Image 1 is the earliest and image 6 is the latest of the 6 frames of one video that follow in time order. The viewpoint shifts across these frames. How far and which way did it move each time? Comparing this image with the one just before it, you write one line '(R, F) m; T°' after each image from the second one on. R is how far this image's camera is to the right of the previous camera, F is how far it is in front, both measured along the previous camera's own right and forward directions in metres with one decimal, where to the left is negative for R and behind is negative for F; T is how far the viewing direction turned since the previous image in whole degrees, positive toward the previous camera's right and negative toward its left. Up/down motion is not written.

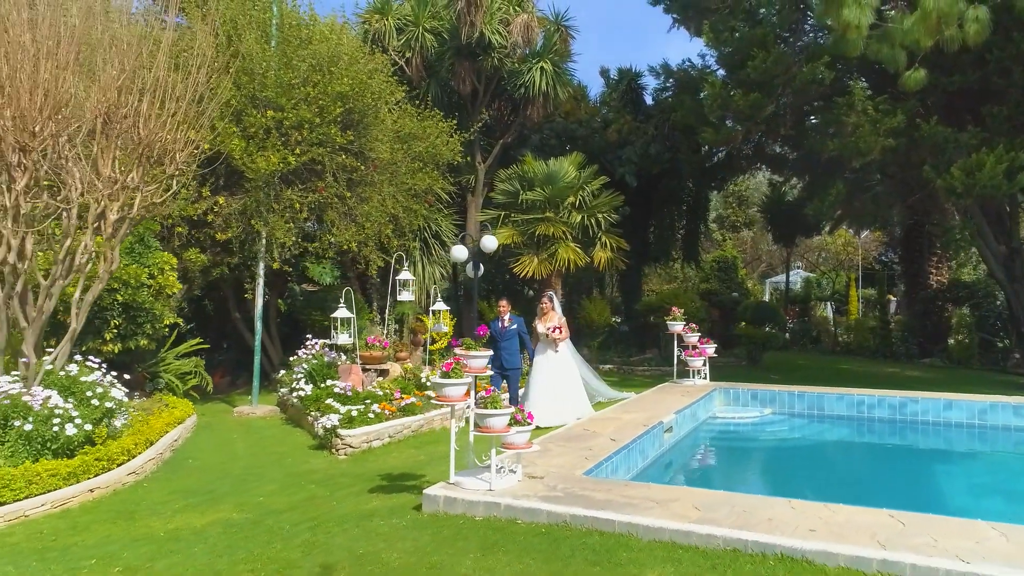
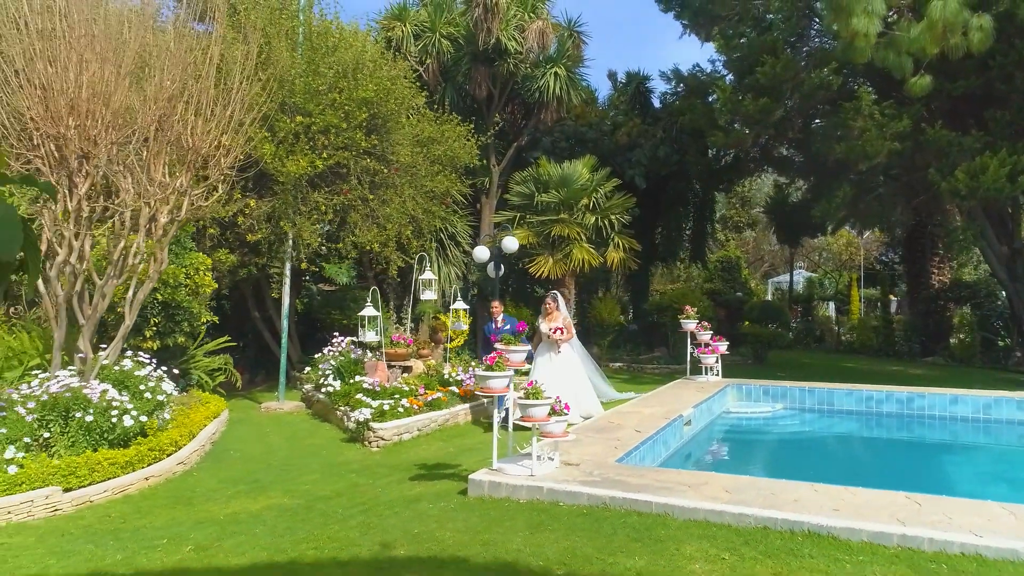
(-0.3, -0.4) m; 0°
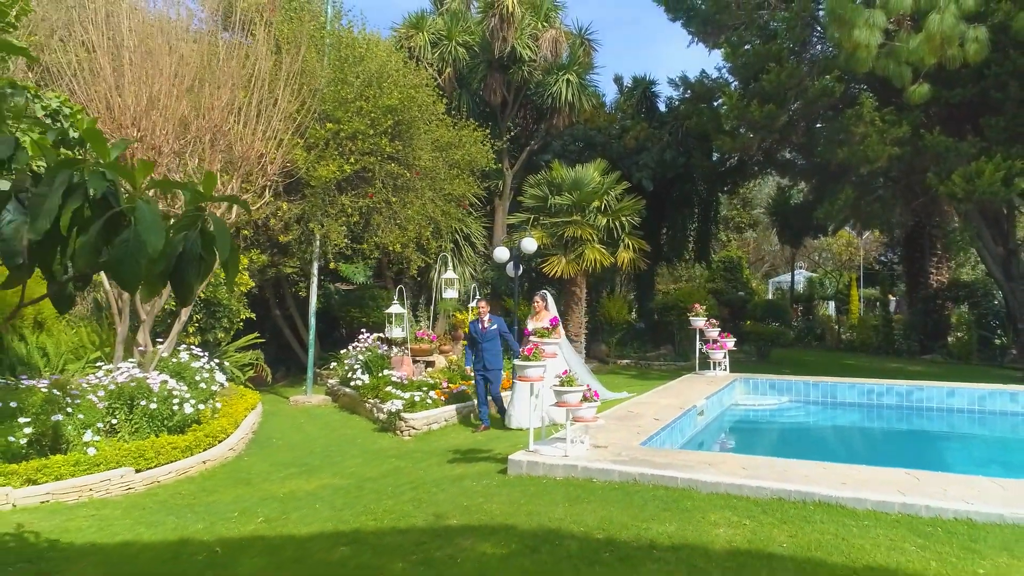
(-0.3, -0.6) m; 0°
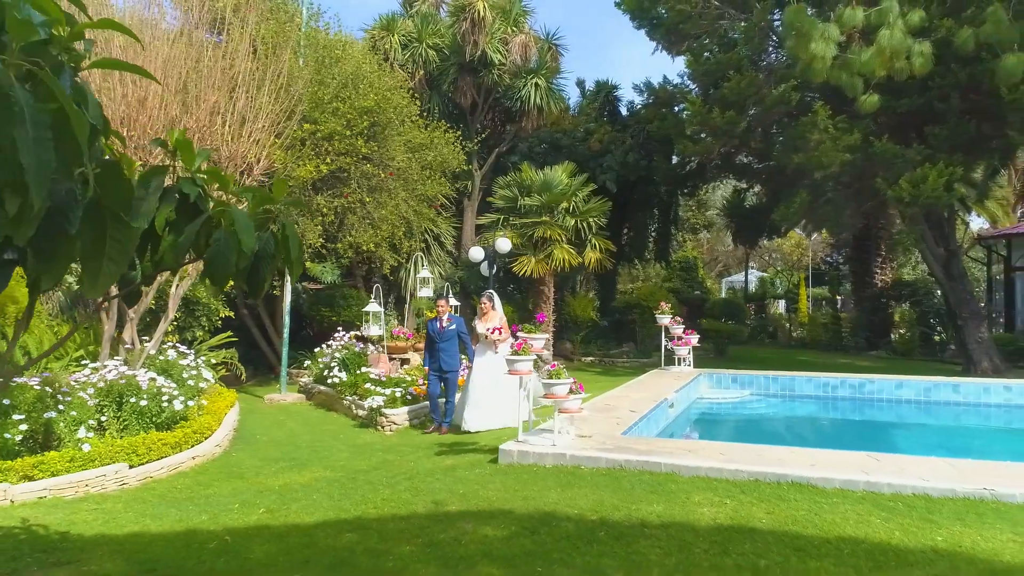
(-0.3, -0.3) m; +4°
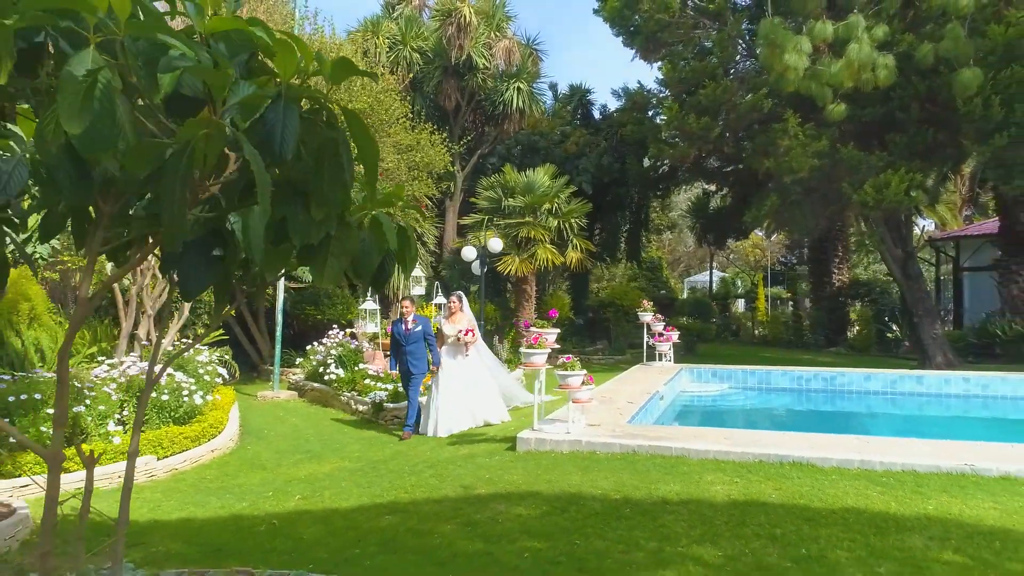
(-0.6, -0.4) m; +3°
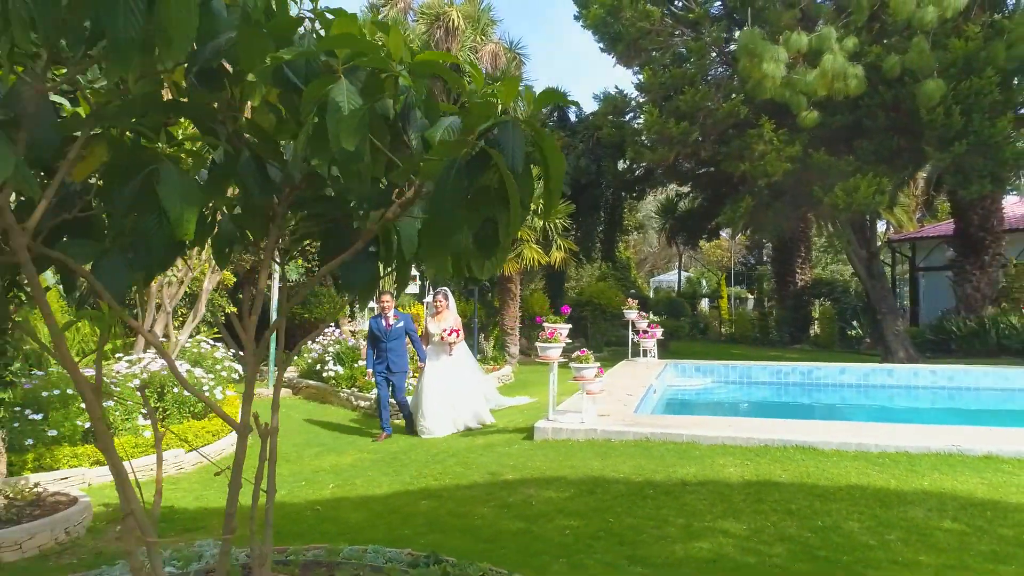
(-0.6, -0.4) m; +3°
